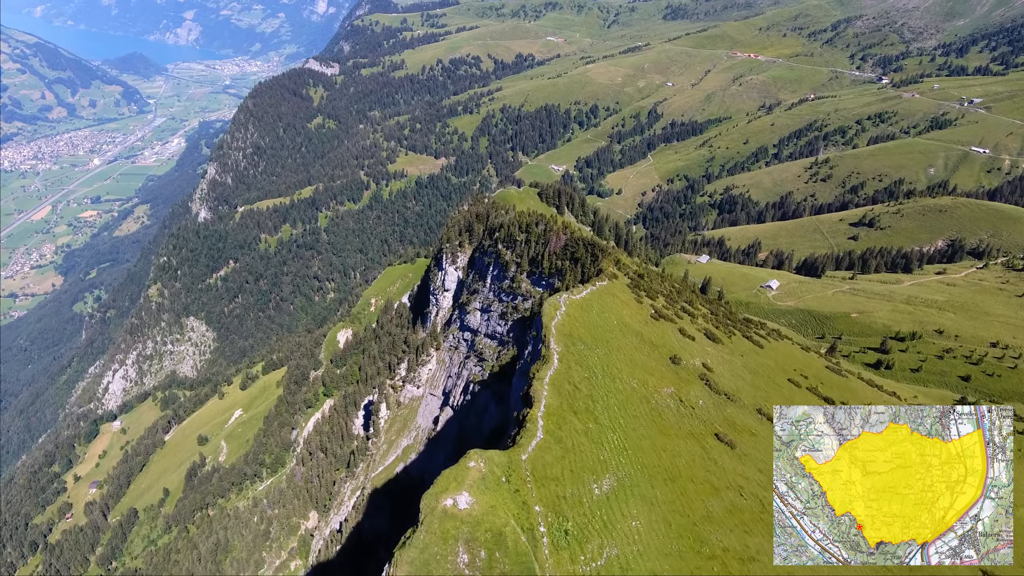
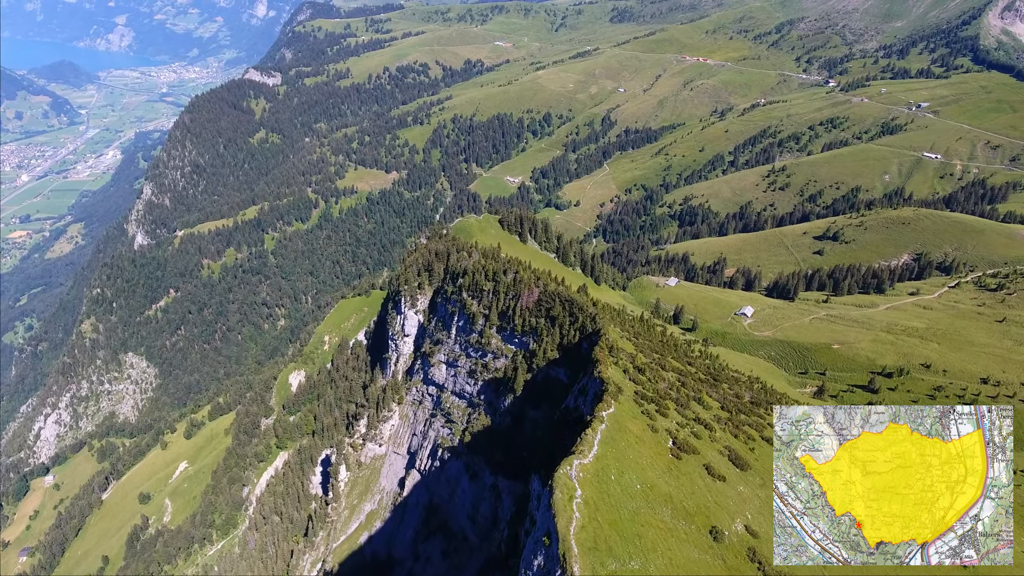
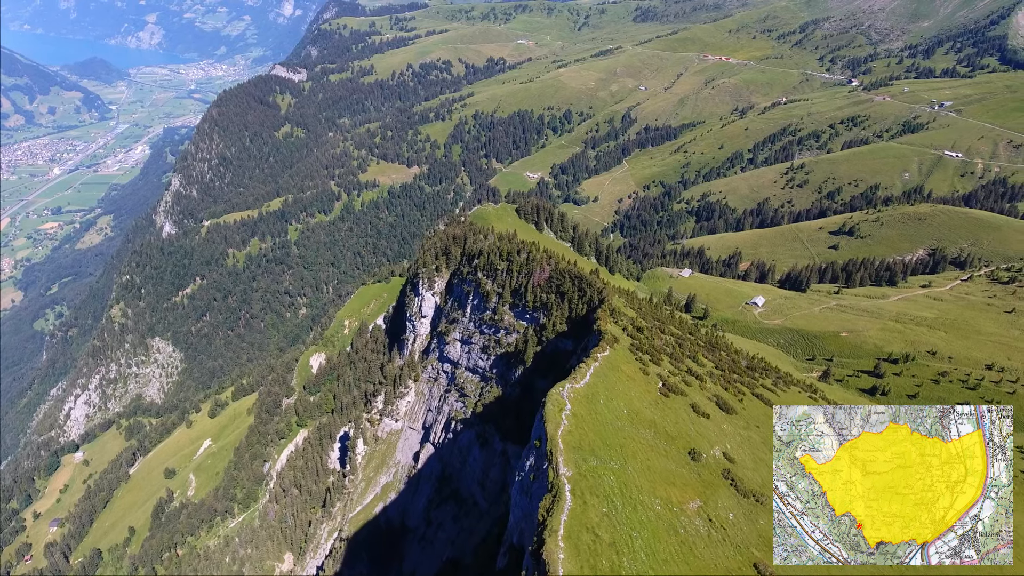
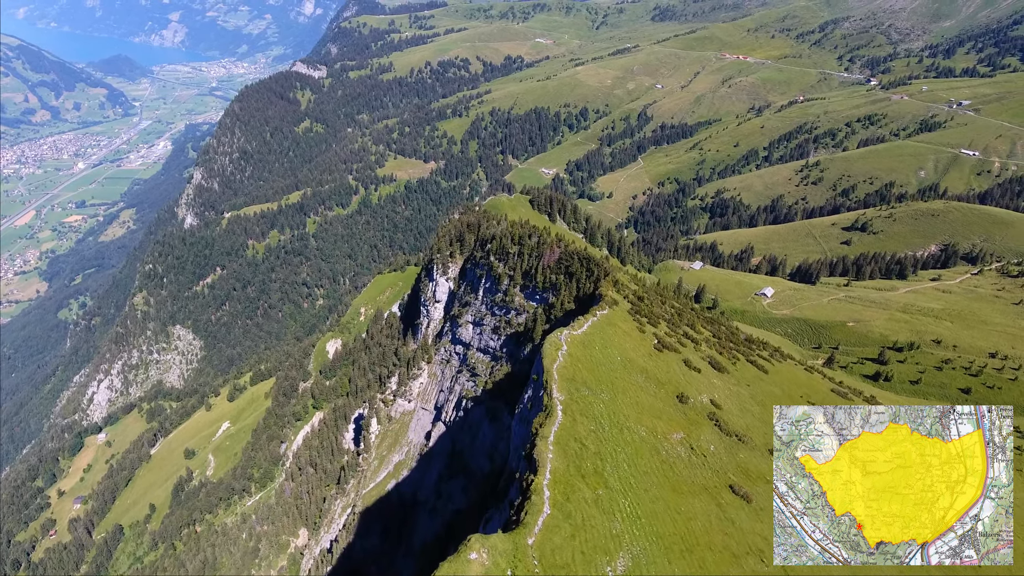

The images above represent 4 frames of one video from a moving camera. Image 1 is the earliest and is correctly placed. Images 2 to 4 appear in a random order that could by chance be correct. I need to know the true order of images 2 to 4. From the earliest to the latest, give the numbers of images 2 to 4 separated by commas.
4, 3, 2
